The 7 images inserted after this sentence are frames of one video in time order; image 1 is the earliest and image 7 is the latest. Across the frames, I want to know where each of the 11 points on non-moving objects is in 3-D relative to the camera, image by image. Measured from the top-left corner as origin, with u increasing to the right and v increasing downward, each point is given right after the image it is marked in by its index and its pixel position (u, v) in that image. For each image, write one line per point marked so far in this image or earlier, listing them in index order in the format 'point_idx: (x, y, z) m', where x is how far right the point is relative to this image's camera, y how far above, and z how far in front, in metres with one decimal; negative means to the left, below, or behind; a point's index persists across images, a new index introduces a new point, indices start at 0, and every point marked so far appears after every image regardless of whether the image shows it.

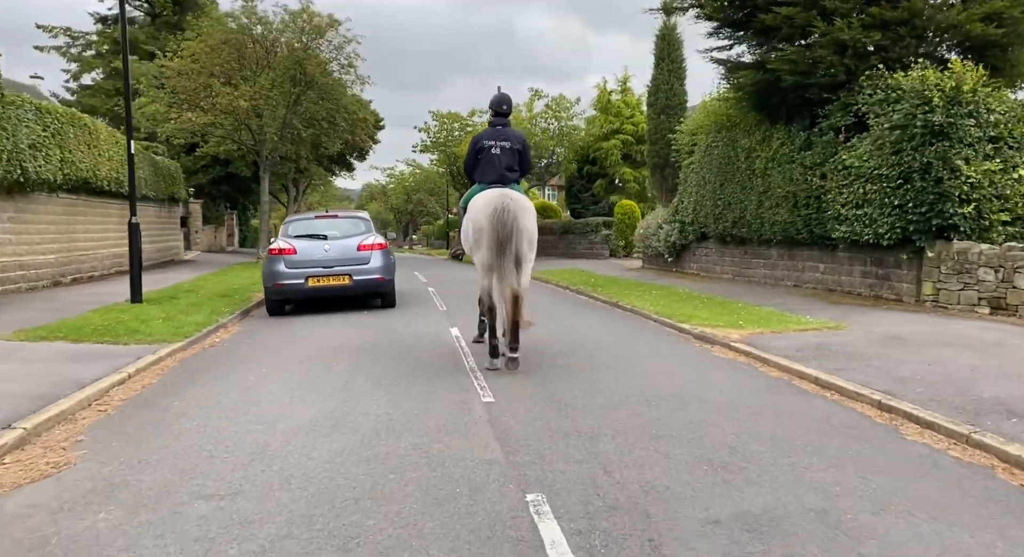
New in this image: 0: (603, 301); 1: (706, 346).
0: (+2.0, -0.5, +17.2) m
1: (+2.7, -0.9, +11.0) m
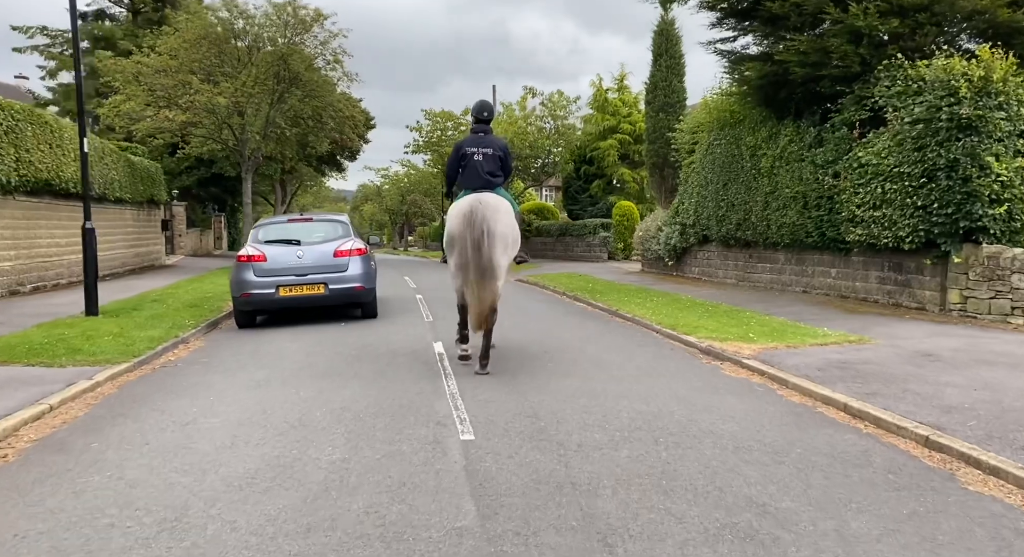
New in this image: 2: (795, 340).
0: (+1.8, -0.6, +16.1) m
1: (+2.5, -1.1, +10.0) m
2: (+3.8, -0.8, +10.6) m
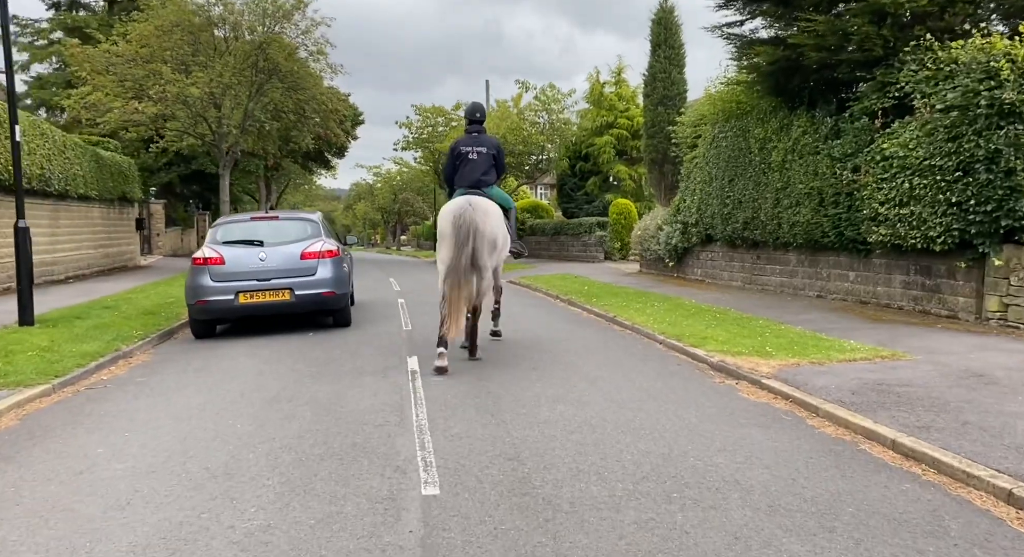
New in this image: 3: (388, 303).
0: (+1.6, -0.7, +14.8) m
1: (+2.4, -1.1, +8.7) m
2: (+3.6, -0.9, +9.3) m
3: (-2.6, -0.5, +16.5) m
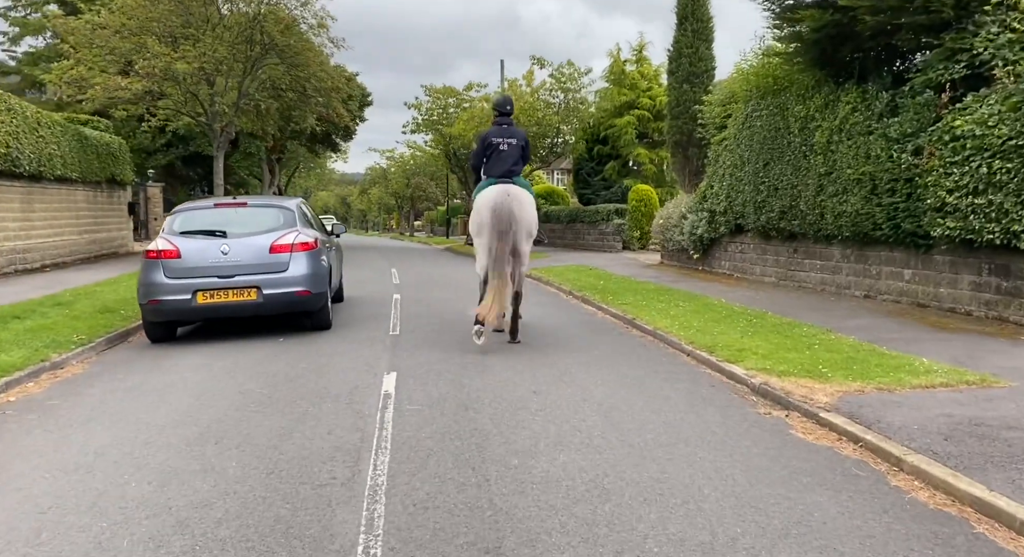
0: (+1.7, -0.6, +13.1) m
1: (+2.3, -1.2, +7.0) m
2: (+3.6, -0.9, +7.6) m
3: (-2.4, -0.4, +14.9) m
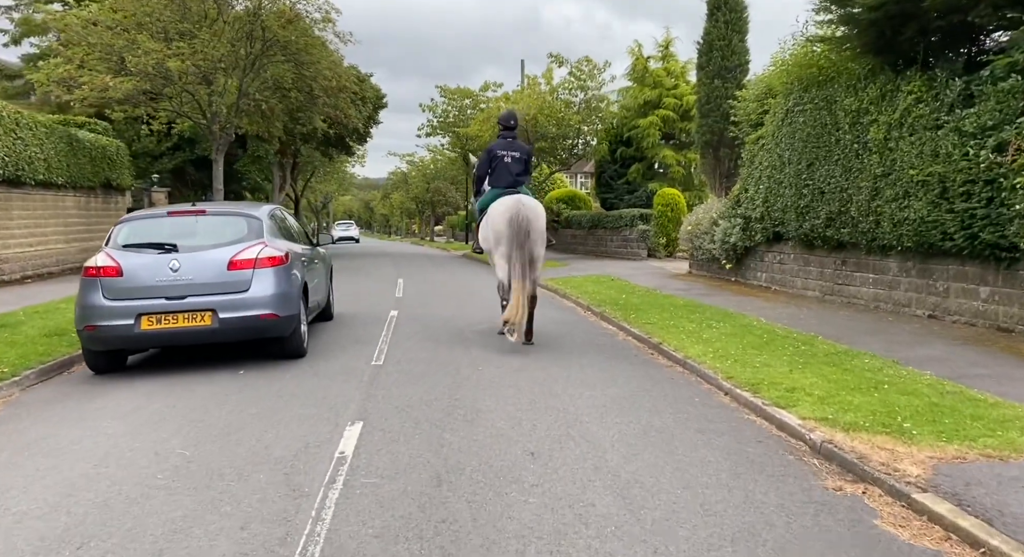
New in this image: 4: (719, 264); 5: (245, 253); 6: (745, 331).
0: (+1.8, -0.9, +11.4) m
1: (+2.2, -1.4, +5.3) m
2: (+3.5, -1.2, +5.9) m
3: (-2.3, -0.6, +13.4) m
4: (+4.9, +0.3, +18.9) m
5: (-2.9, +0.3, +8.7) m
6: (+3.3, -0.7, +11.2) m
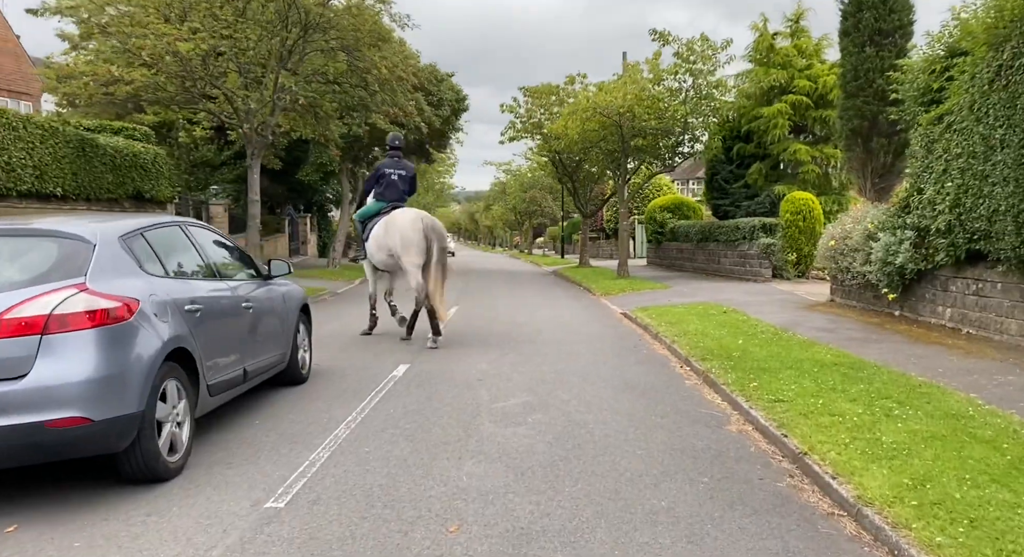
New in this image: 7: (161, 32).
0: (+2.2, -1.4, +6.8) m
1: (+1.7, -1.8, +0.7) m
2: (+3.1, -1.6, +1.1) m
3: (-1.6, -1.1, +9.4) m
4: (+6.3, -0.3, +13.8) m
5: (-2.9, -0.2, +4.8) m
6: (+3.7, -1.2, +6.4) m
7: (-7.3, +5.2, +17.0) m
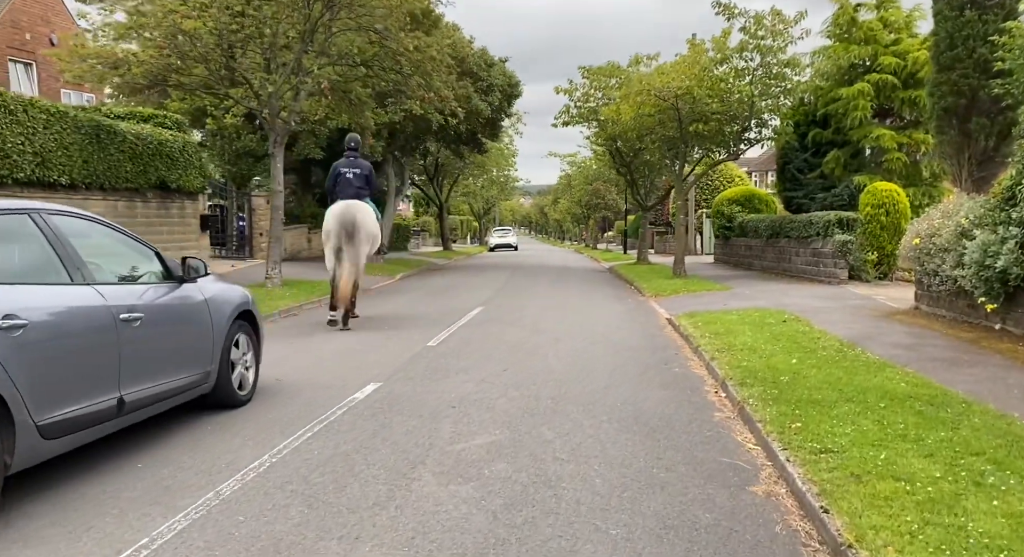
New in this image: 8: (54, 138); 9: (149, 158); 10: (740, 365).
0: (+1.8, -1.5, +4.9) m
1: (+0.7, -1.9, -1.1) m
2: (+2.1, -1.7, -0.9) m
3: (-1.7, -1.2, +7.8) m
4: (+6.6, -0.3, +11.5) m
5: (-3.4, -0.2, +3.4) m
6: (+3.2, -1.3, +4.4) m
7: (-6.6, +5.3, +15.9) m
8: (-8.8, +2.7, +15.4) m
9: (-8.6, +2.8, +18.8) m
10: (+2.6, -1.0, +8.9) m
